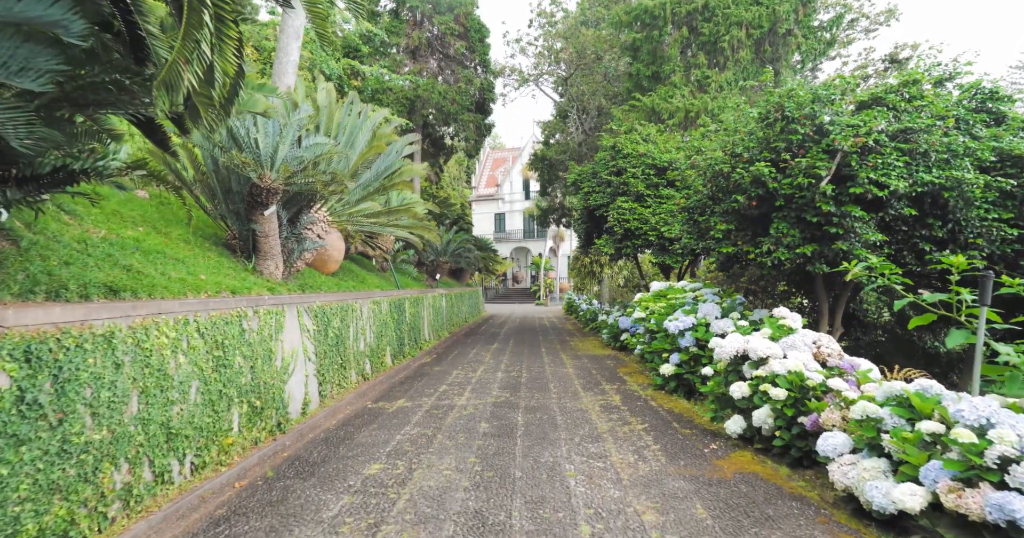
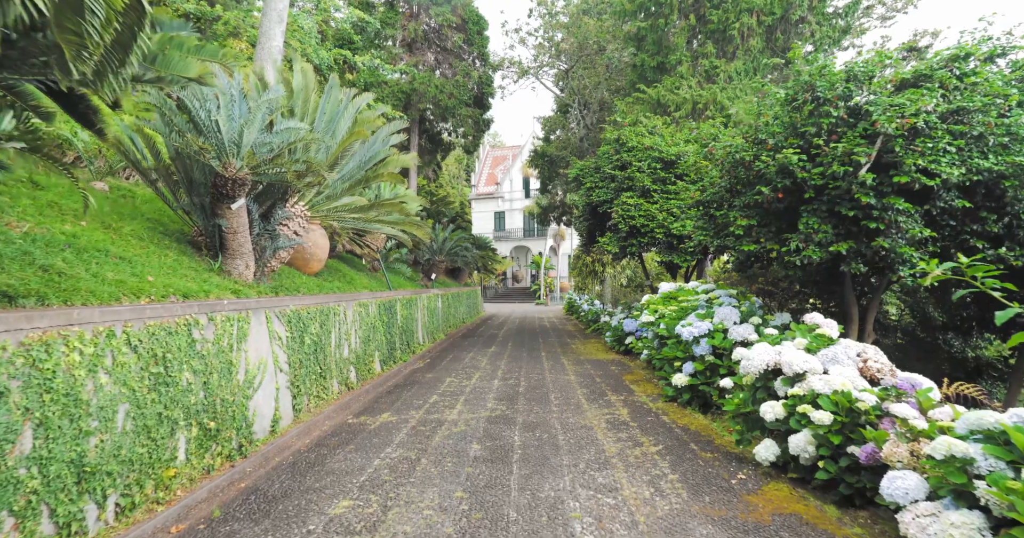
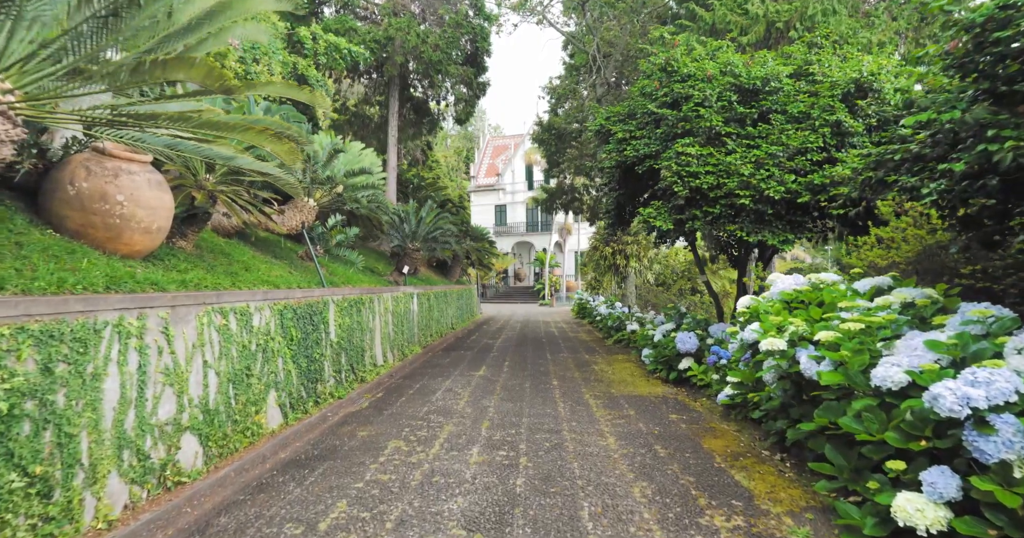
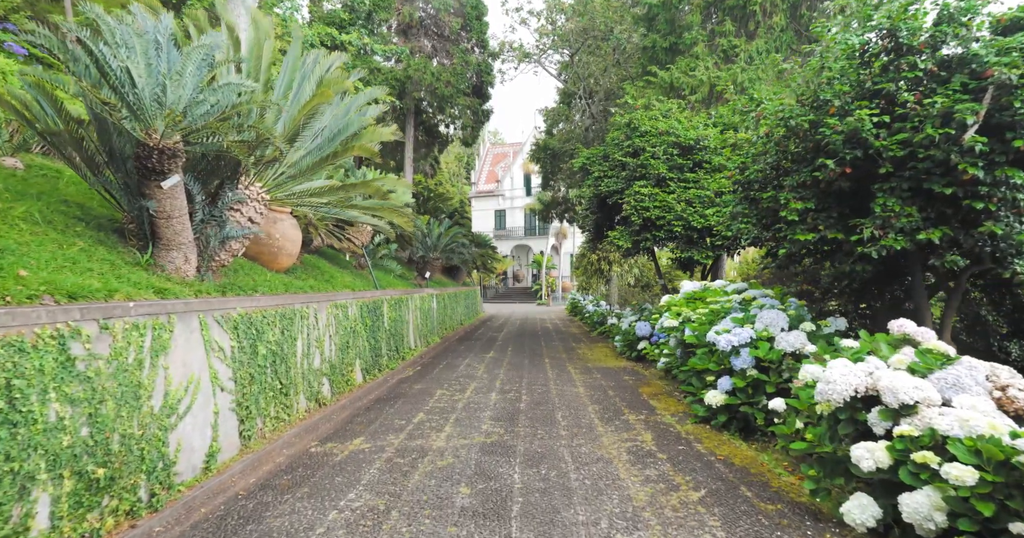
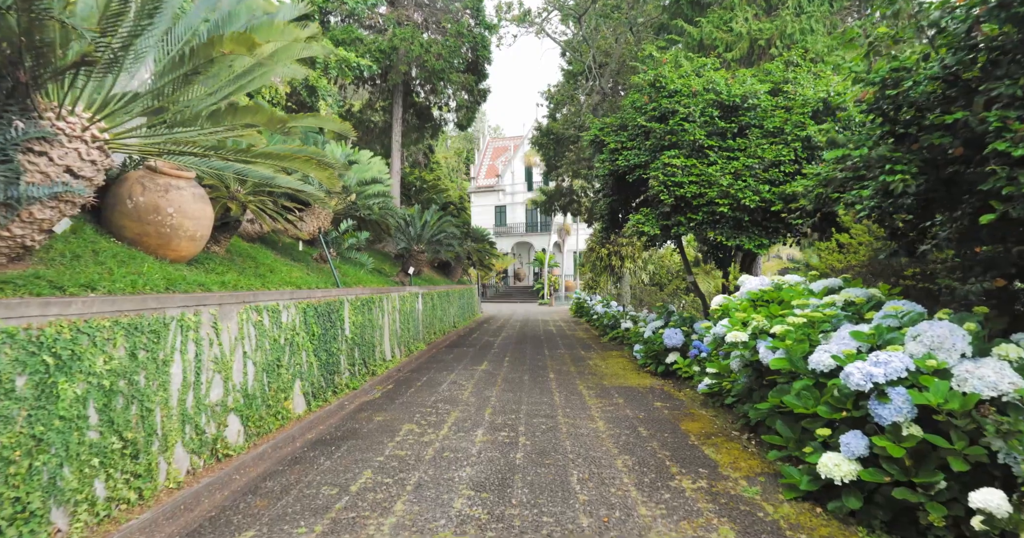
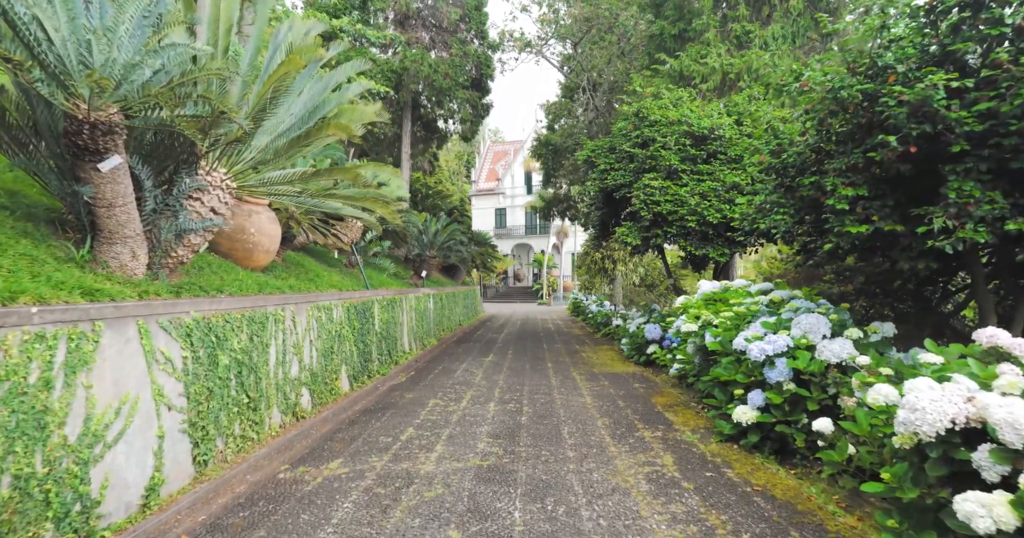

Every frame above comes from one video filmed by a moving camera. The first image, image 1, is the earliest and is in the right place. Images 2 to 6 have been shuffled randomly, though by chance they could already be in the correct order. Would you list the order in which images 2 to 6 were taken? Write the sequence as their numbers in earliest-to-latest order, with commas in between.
2, 4, 6, 5, 3
